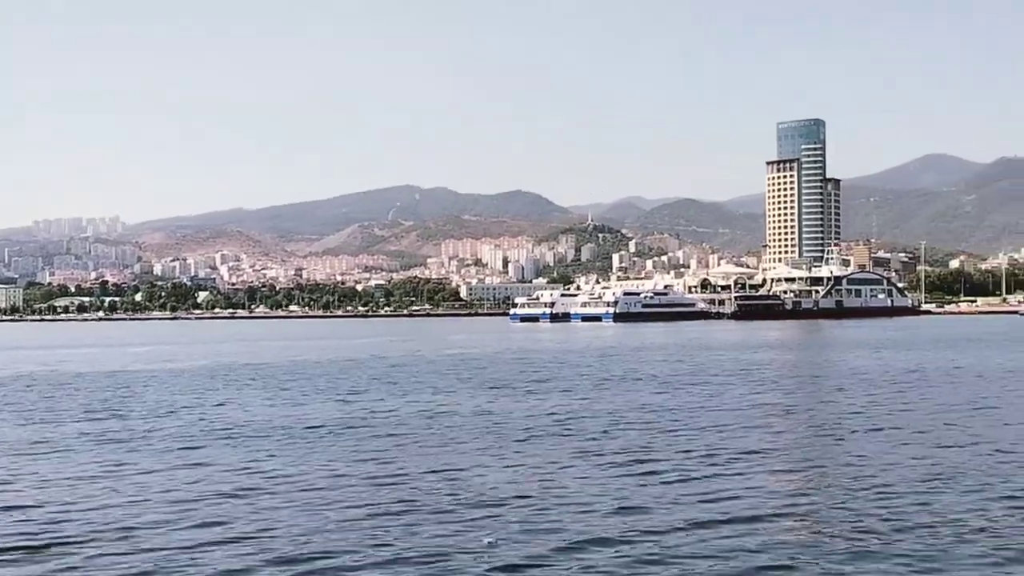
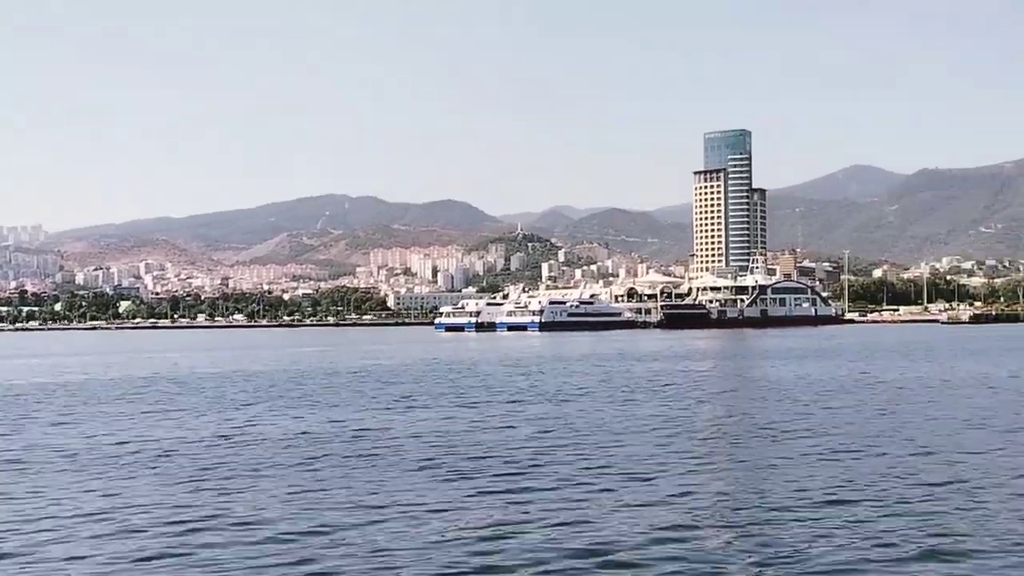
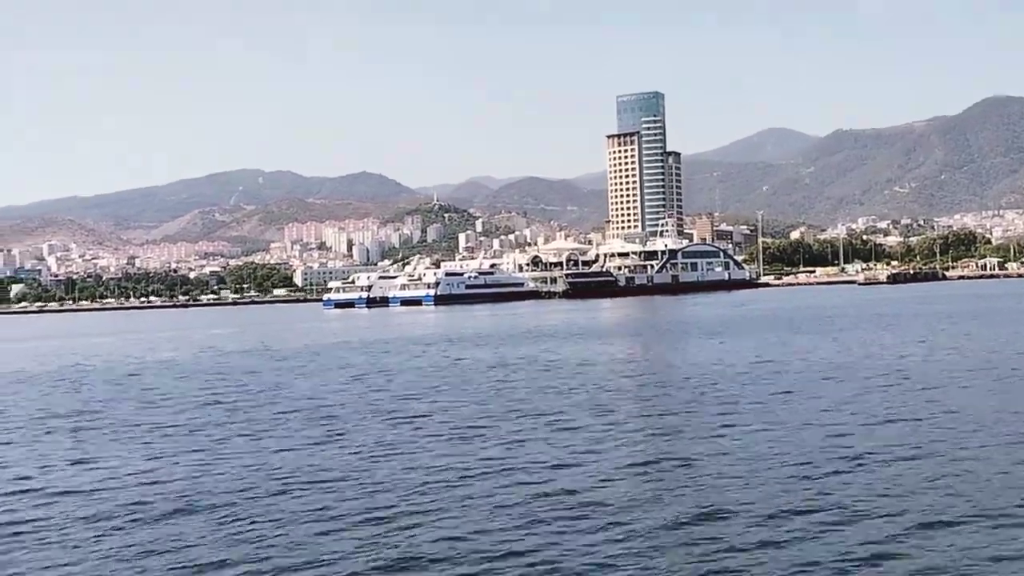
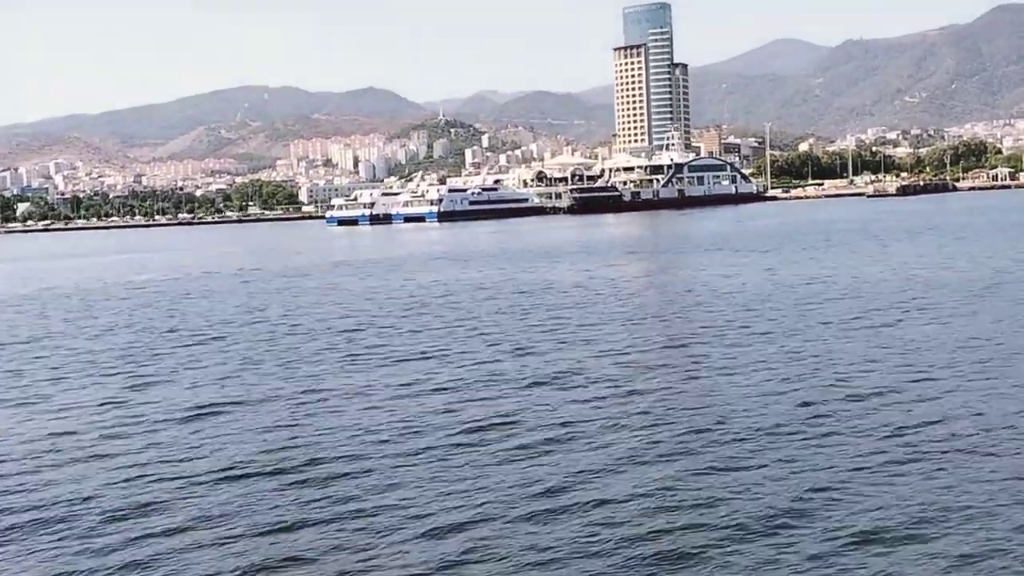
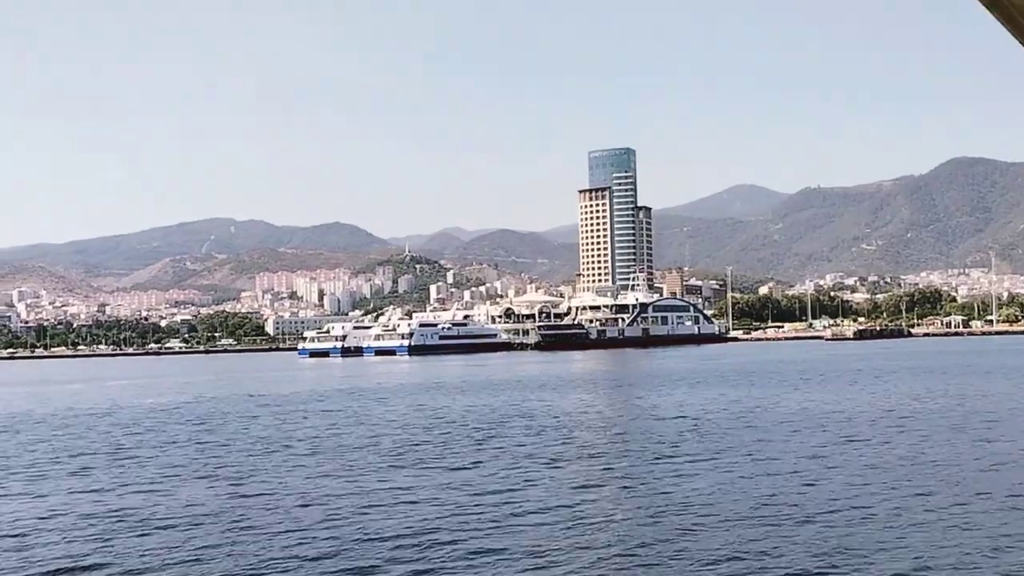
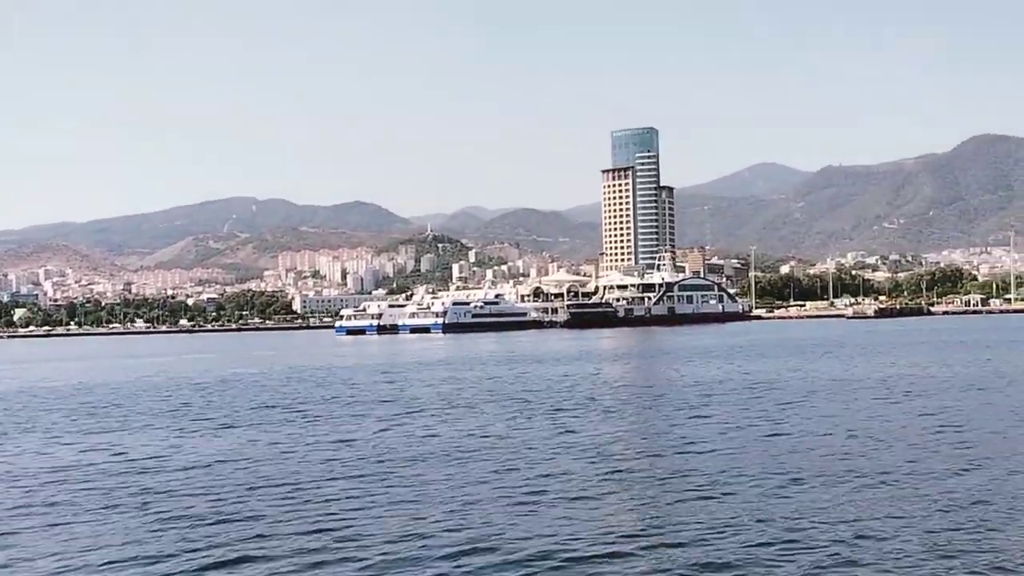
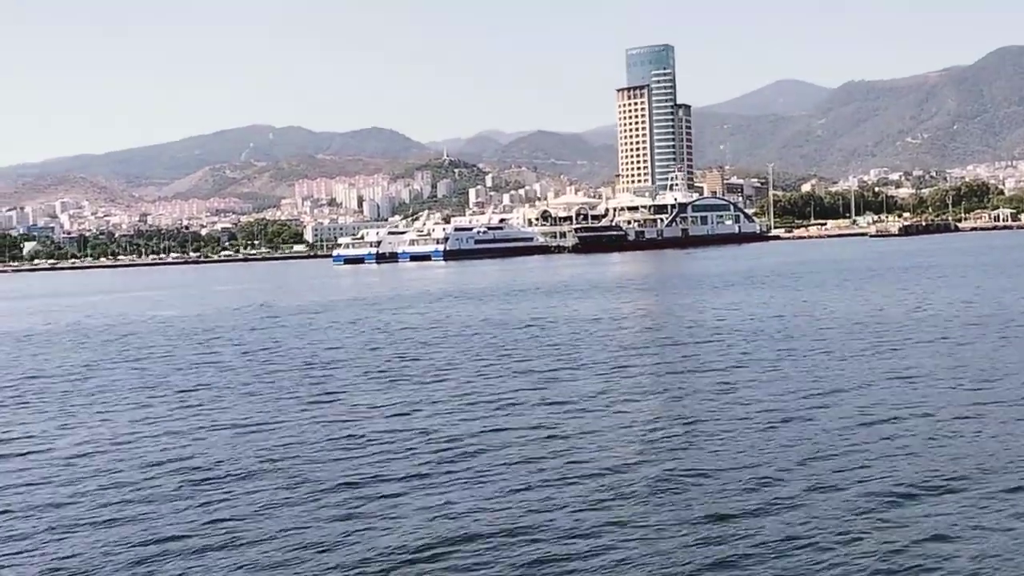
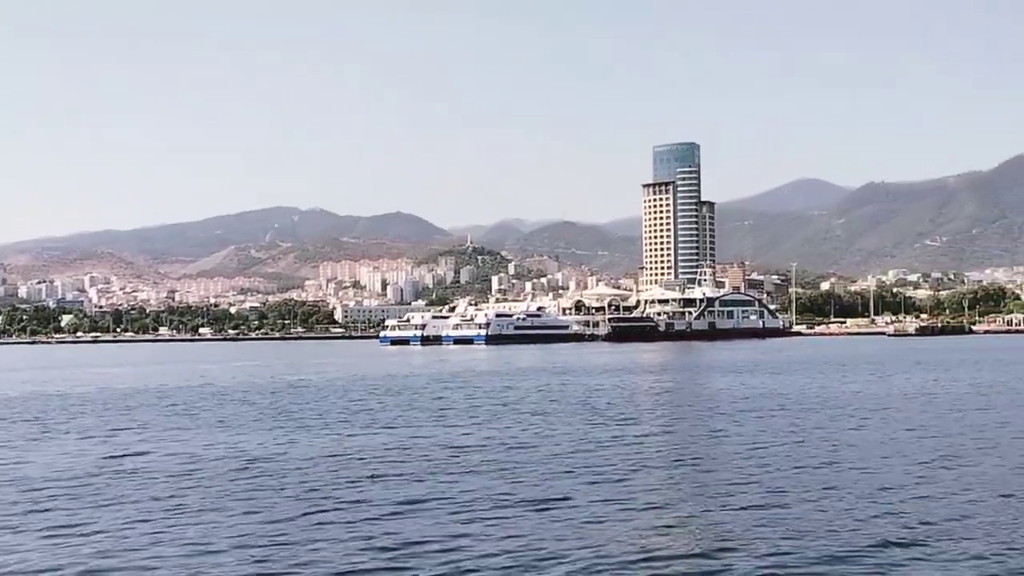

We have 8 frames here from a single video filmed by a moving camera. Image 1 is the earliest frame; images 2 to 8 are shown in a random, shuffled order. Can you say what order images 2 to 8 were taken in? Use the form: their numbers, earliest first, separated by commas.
2, 8, 6, 5, 3, 7, 4
